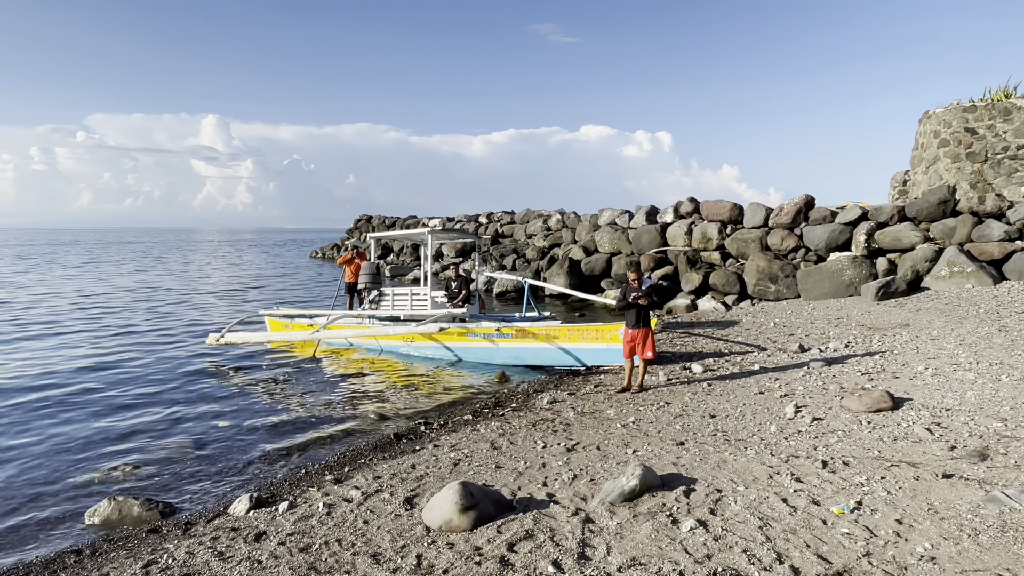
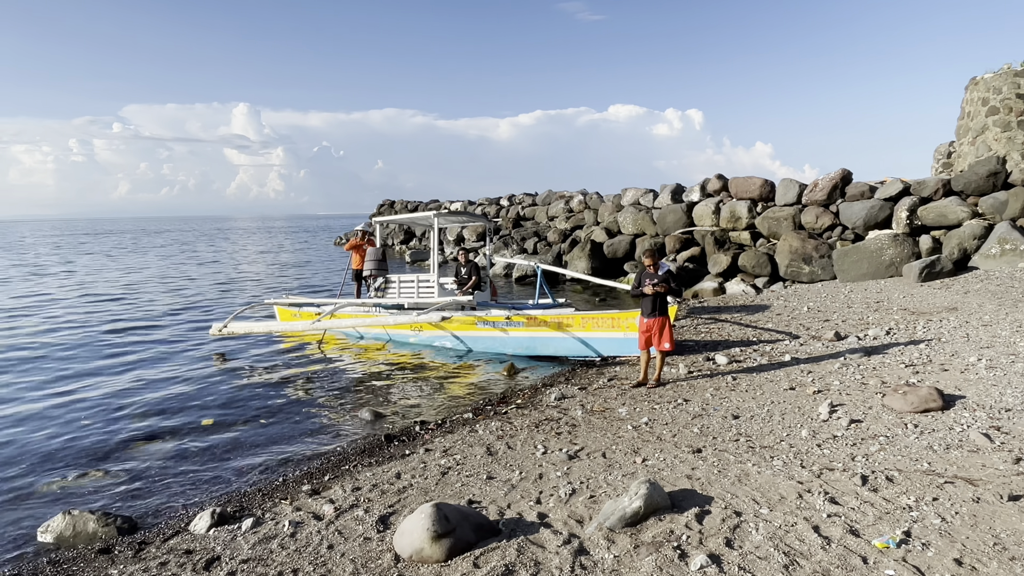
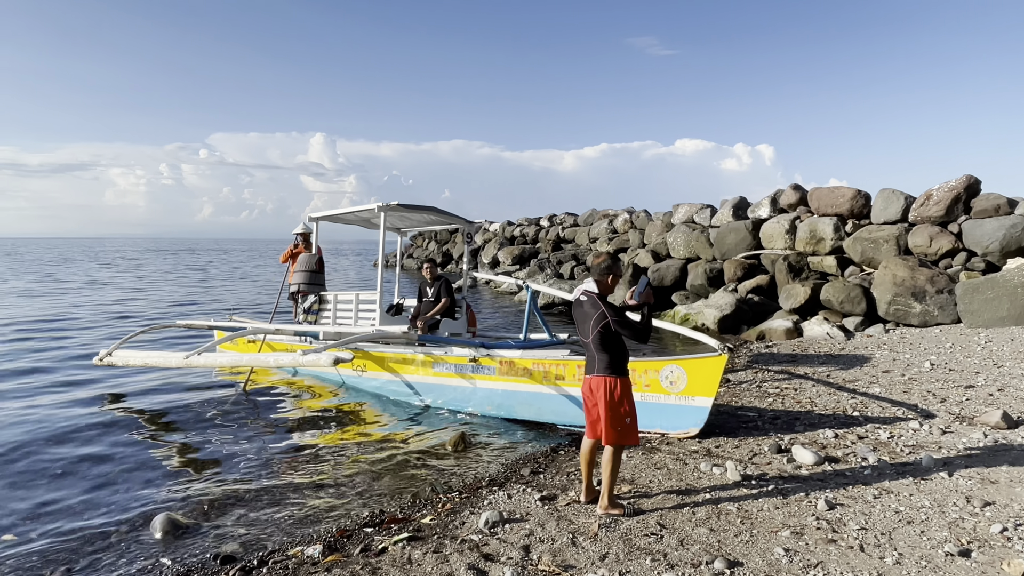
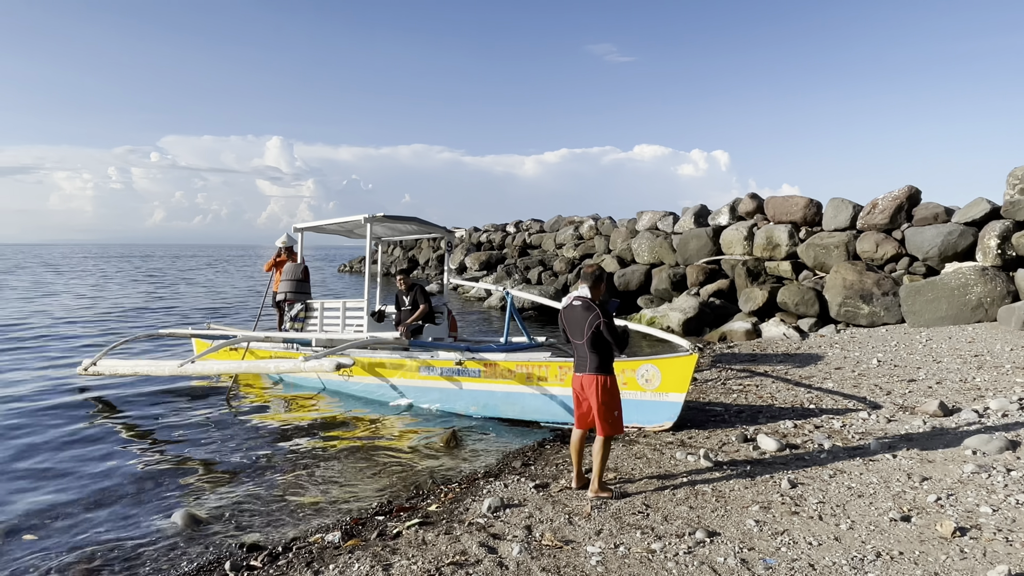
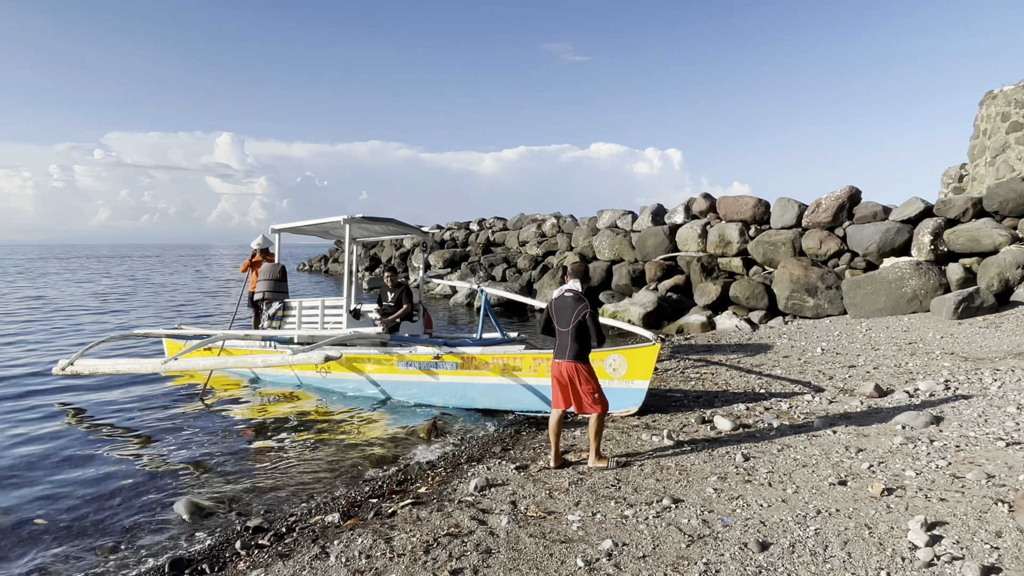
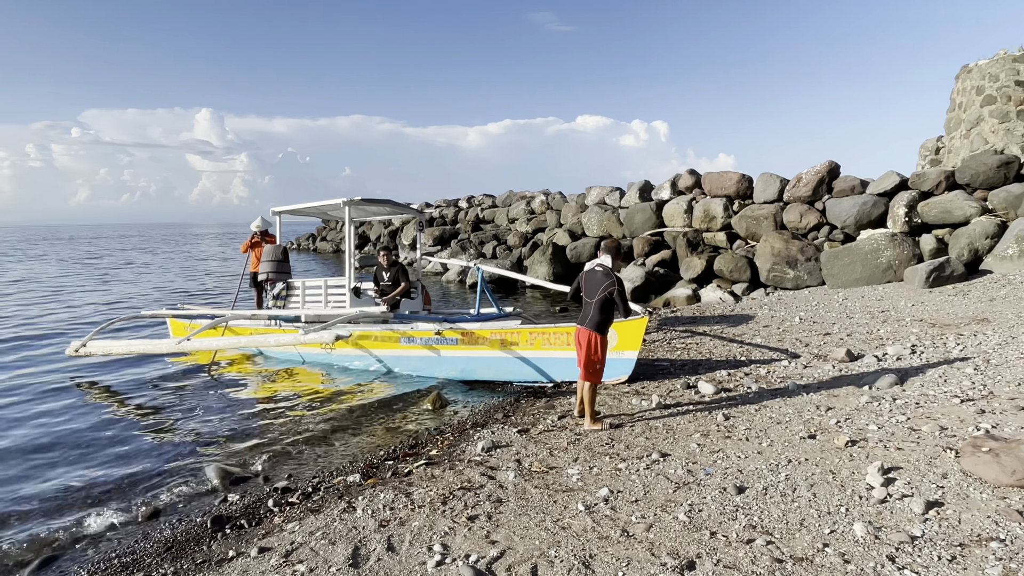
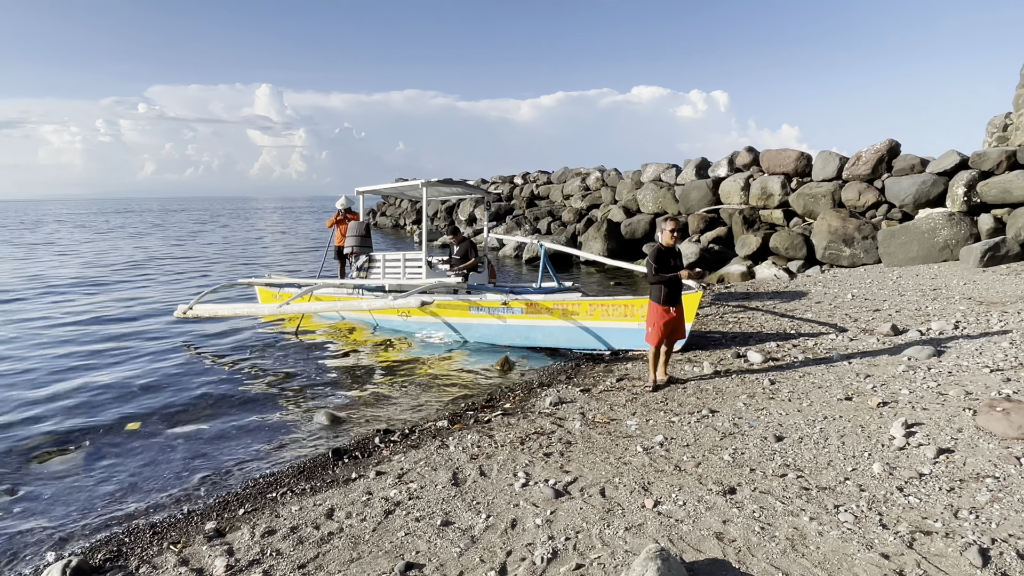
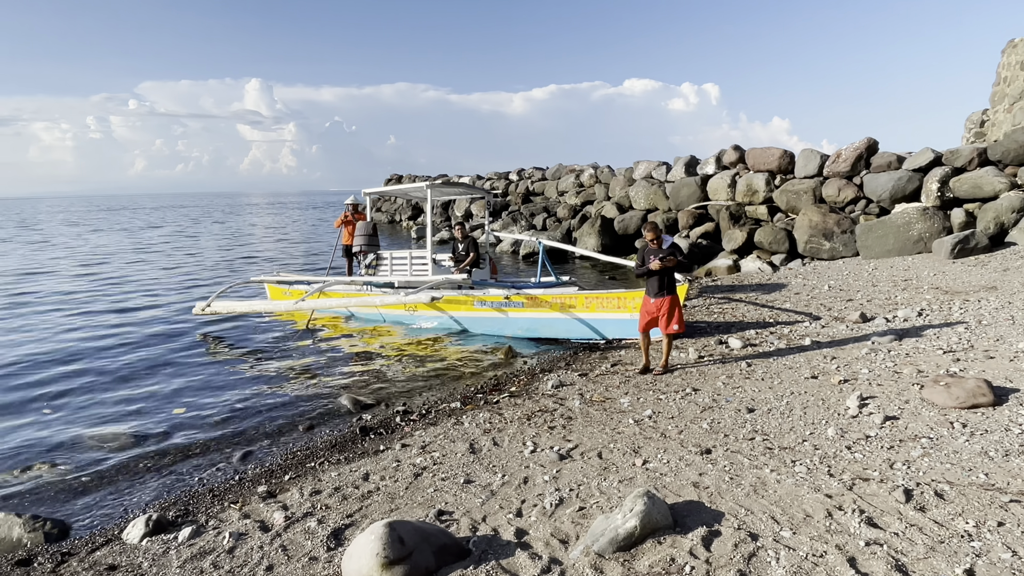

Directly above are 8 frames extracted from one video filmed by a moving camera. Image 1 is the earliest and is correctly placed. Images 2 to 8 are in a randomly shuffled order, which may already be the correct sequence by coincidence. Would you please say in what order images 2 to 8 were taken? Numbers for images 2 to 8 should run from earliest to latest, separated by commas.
2, 8, 7, 6, 5, 4, 3
